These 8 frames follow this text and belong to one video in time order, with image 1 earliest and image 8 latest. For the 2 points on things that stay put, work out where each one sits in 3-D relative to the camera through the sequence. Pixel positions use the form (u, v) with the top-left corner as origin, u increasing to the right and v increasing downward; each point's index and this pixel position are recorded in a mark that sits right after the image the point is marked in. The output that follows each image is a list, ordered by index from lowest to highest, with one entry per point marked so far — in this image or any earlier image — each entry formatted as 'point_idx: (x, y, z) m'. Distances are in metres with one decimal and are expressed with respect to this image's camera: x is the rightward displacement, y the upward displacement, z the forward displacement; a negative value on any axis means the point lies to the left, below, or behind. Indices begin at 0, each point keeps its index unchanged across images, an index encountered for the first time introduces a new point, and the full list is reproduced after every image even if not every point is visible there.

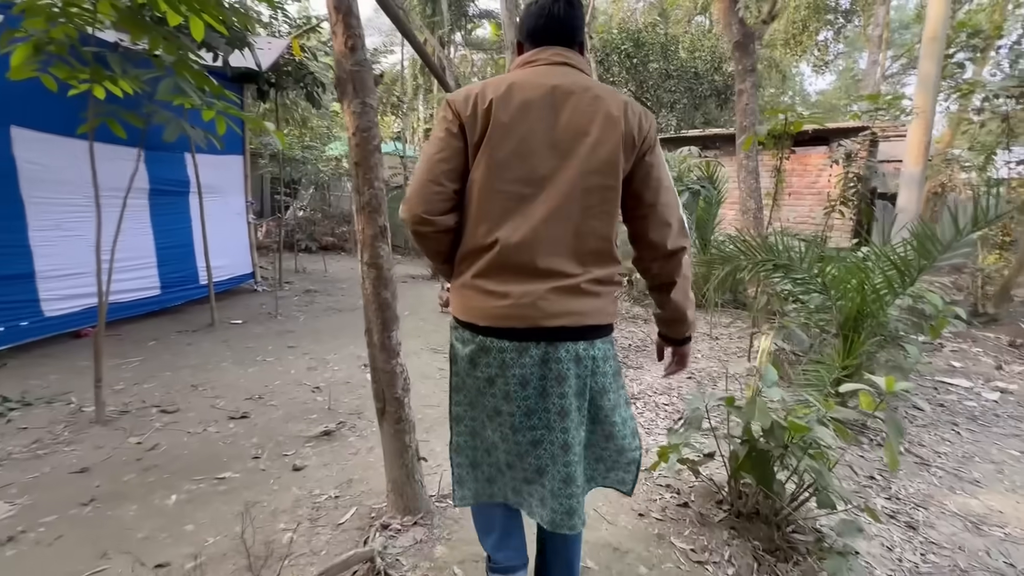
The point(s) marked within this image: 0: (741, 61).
0: (+2.5, +2.5, +5.2) m
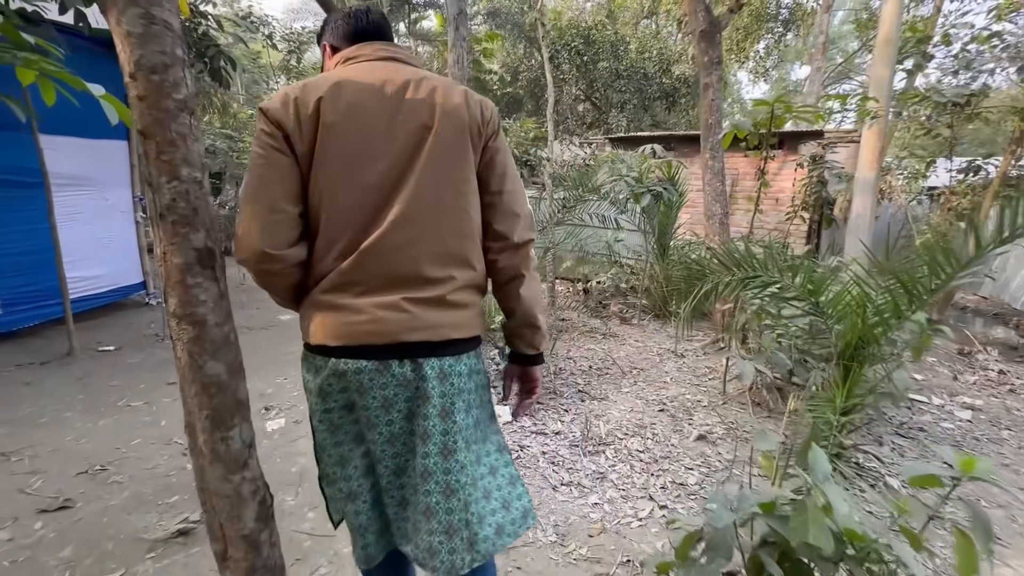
0: (+1.9, +2.4, +4.7) m
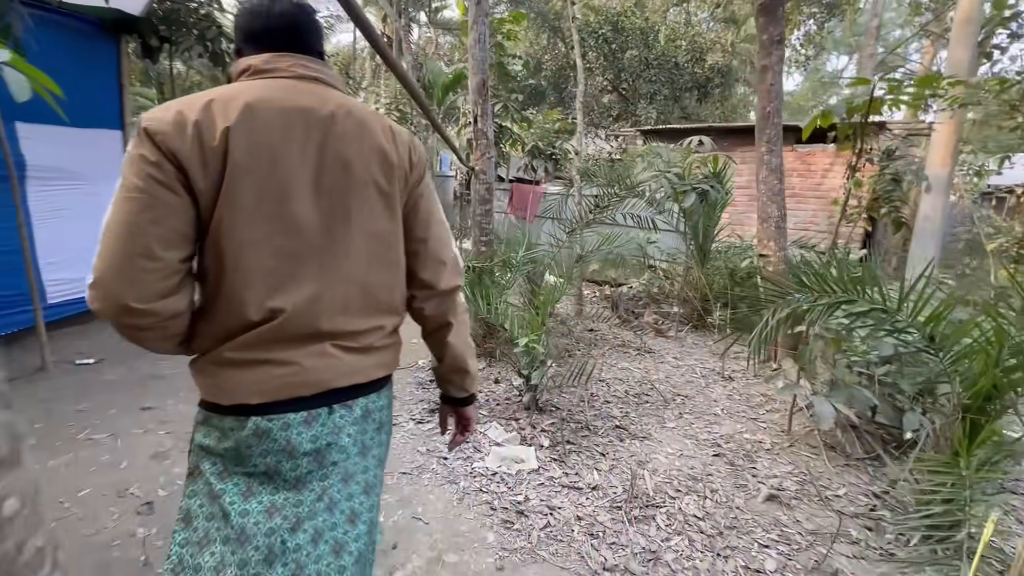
0: (+2.2, +2.2, +4.1) m
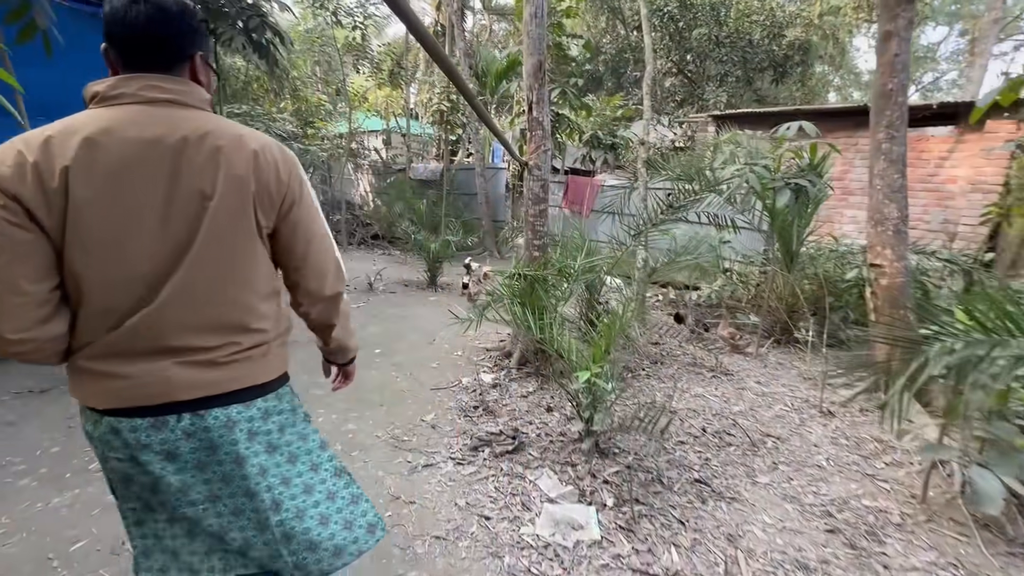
0: (+2.6, +2.1, +3.3) m
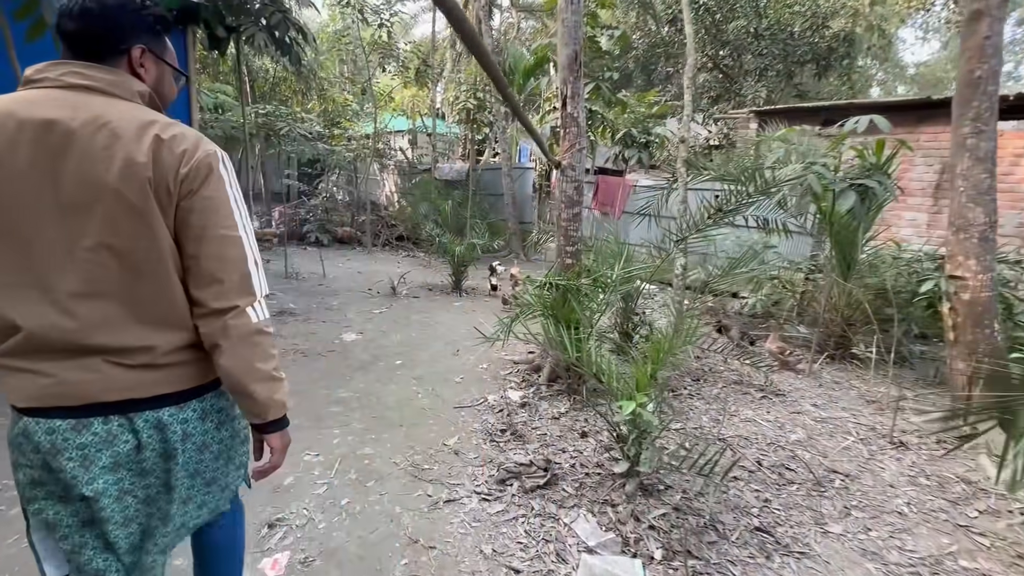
0: (+2.9, +2.0, +2.9) m
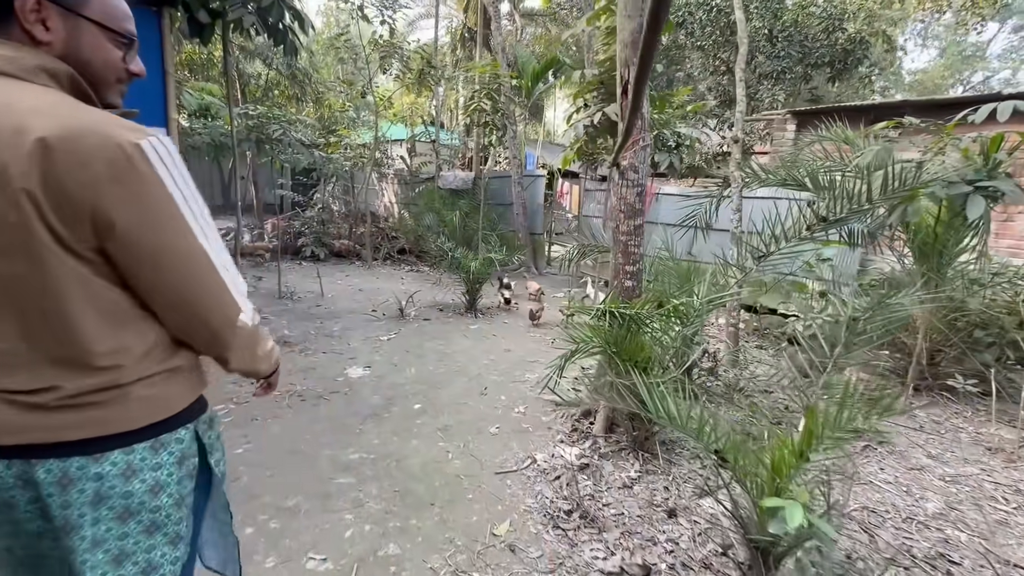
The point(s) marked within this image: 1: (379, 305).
0: (+3.1, +1.9, +2.3) m
1: (-1.6, -0.2, +5.9) m
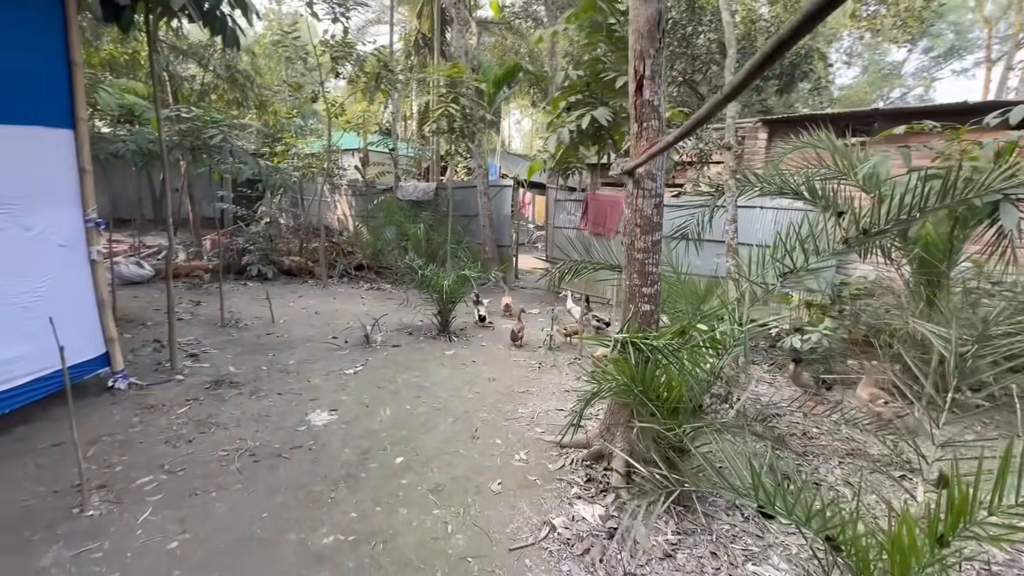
0: (+3.1, +1.8, +2.2) m
1: (-1.9, -0.5, +5.2) m
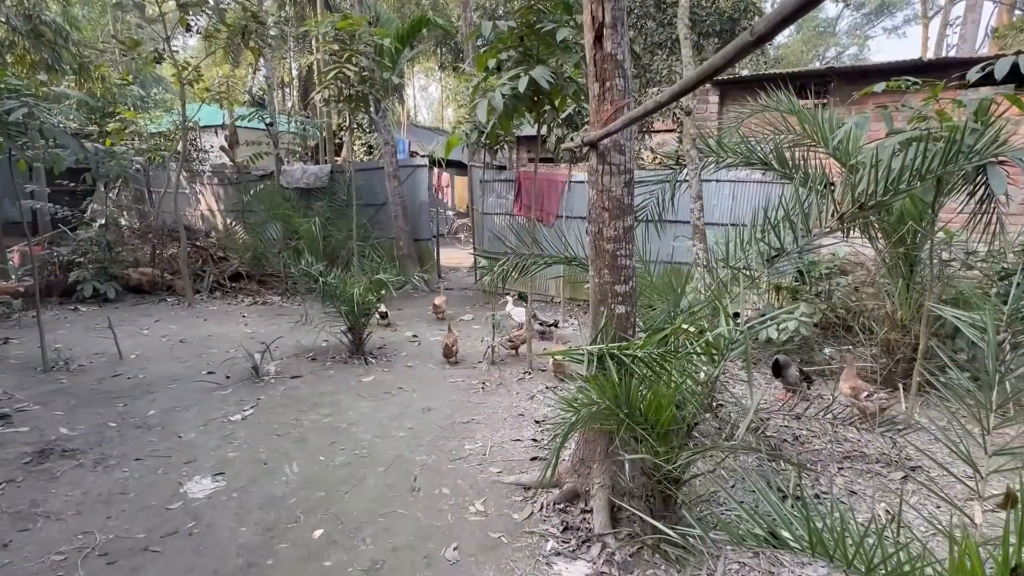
0: (+2.8, +2.0, +2.1) m
1: (-2.5, -0.6, +4.3) m
